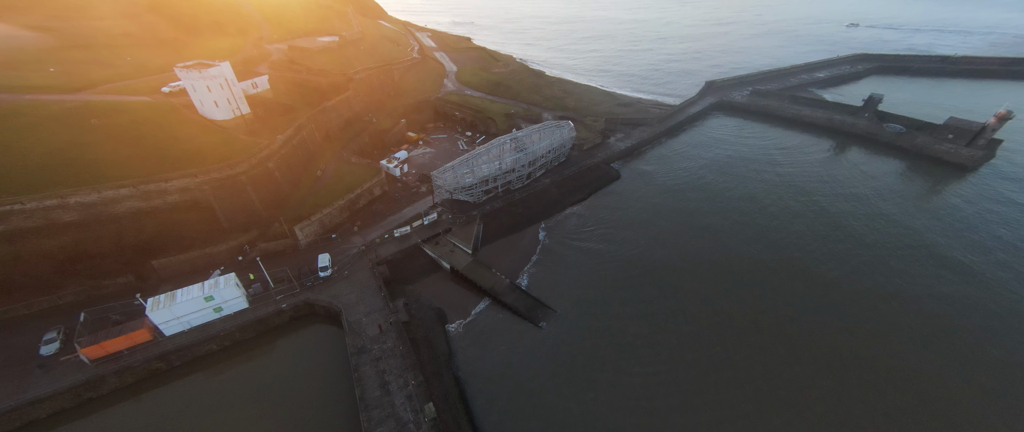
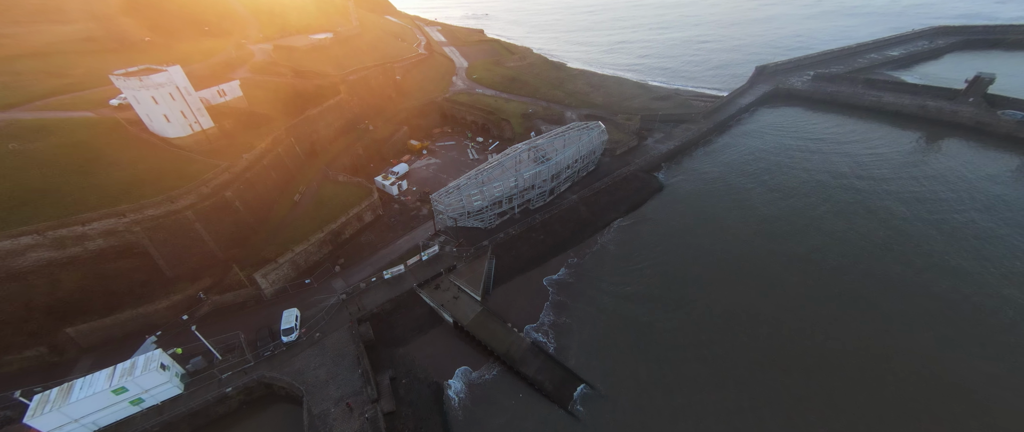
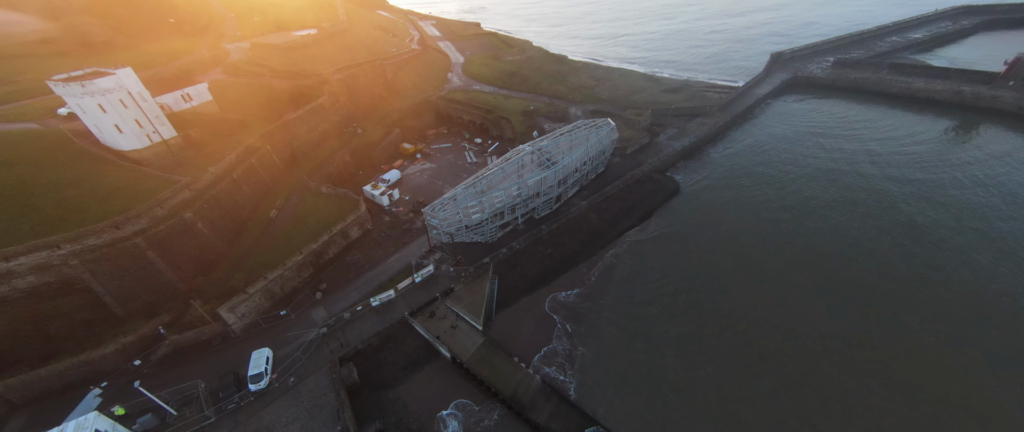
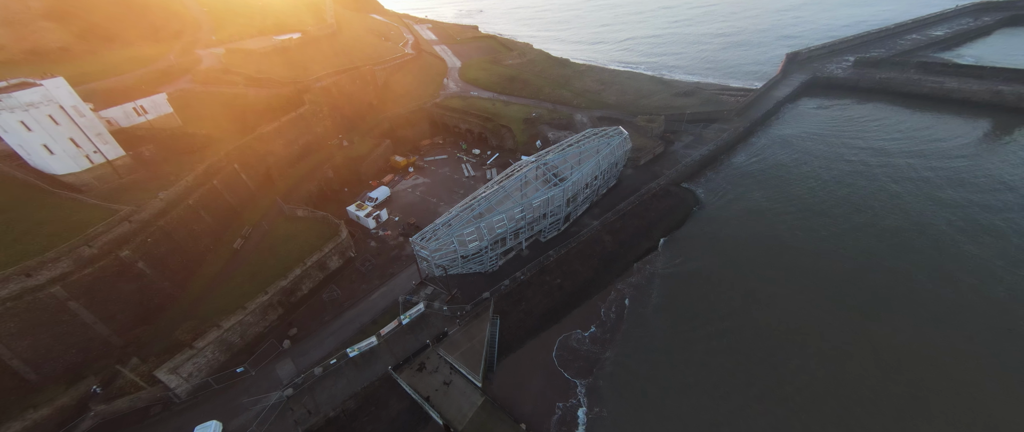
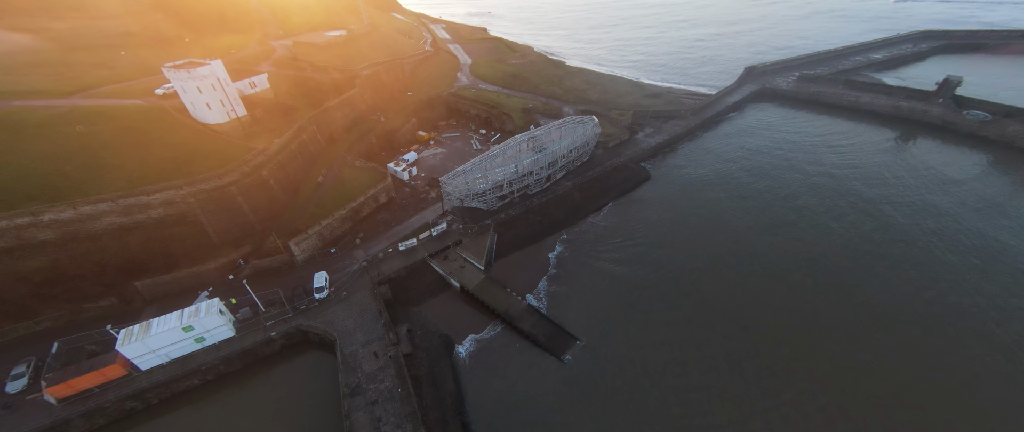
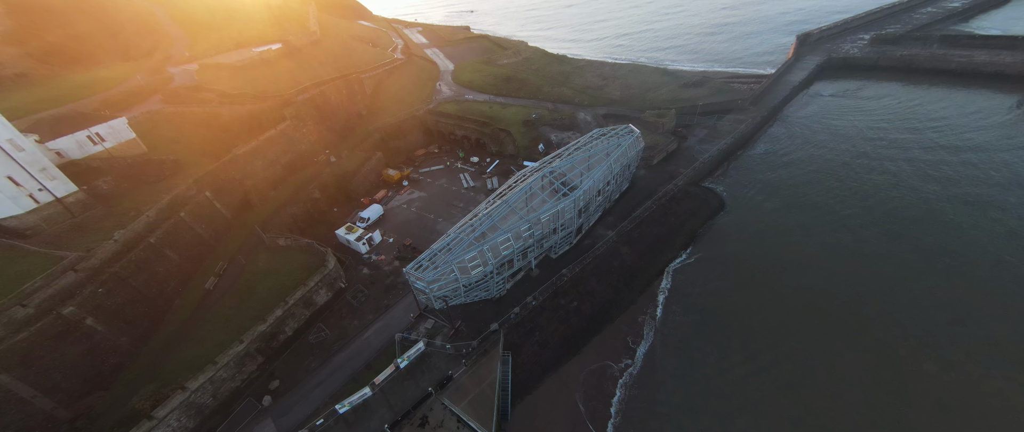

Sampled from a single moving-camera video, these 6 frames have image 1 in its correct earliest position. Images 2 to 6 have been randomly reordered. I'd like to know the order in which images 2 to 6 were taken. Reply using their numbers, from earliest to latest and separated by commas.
5, 2, 3, 4, 6
